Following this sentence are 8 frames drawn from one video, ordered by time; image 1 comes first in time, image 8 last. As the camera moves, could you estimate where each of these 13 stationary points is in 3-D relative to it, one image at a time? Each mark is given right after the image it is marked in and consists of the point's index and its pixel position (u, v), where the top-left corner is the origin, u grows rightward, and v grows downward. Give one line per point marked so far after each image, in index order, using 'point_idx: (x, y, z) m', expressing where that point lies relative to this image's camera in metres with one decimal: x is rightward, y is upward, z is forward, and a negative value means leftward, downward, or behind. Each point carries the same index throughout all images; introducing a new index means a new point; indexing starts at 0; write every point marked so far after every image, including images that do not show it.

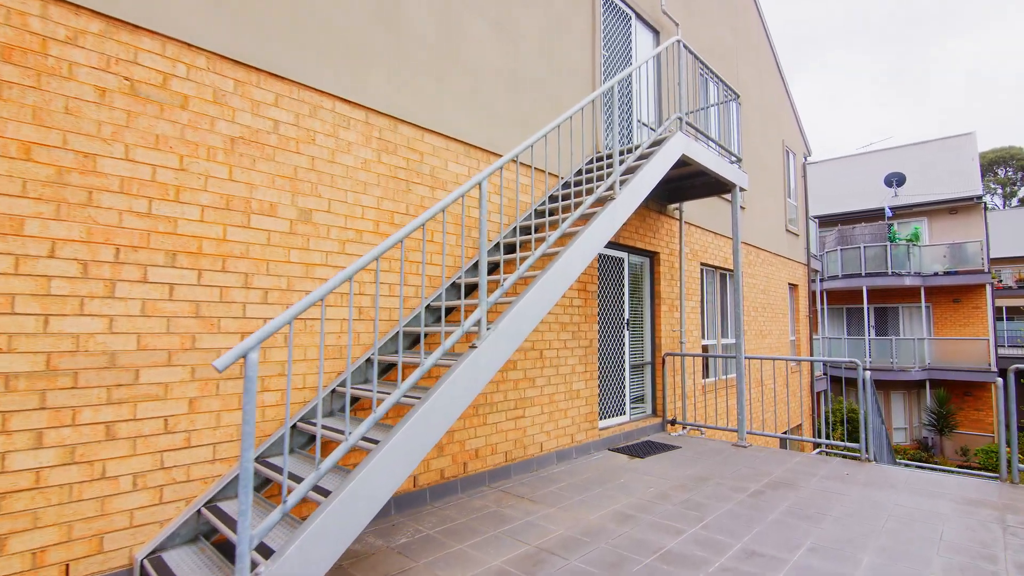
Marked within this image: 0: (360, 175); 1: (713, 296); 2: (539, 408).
0: (-1.1, +0.8, +3.4) m
1: (+3.3, -0.1, +7.9) m
2: (+0.3, -1.1, +4.5) m
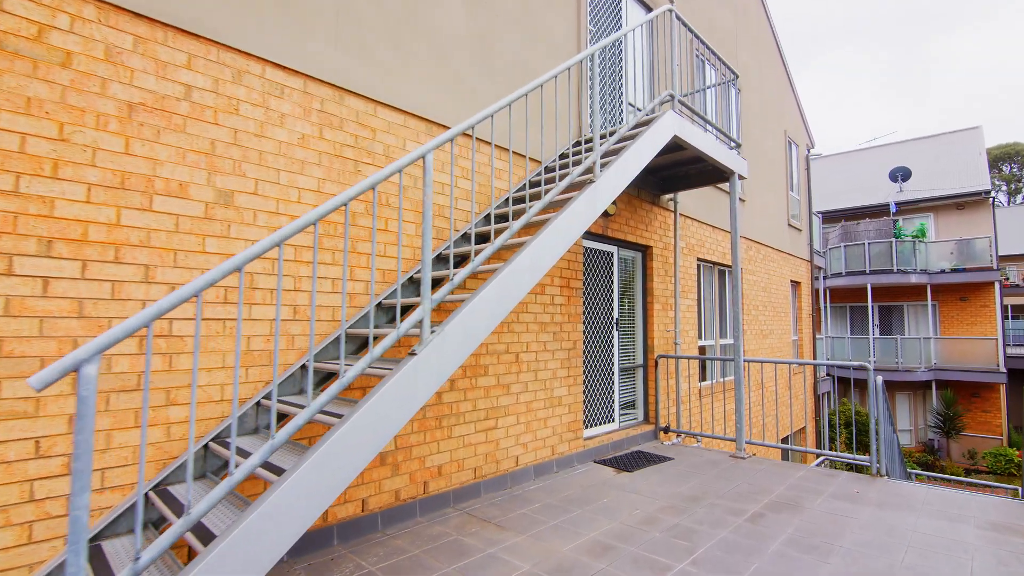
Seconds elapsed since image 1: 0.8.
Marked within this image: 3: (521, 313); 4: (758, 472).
0: (-1.3, +0.8, +2.9) m
1: (+3.0, -0.1, +7.5) m
2: (0.0, -1.1, +4.1) m
3: (+0.1, -0.2, +4.2) m
4: (+2.2, -1.7, +4.4) m
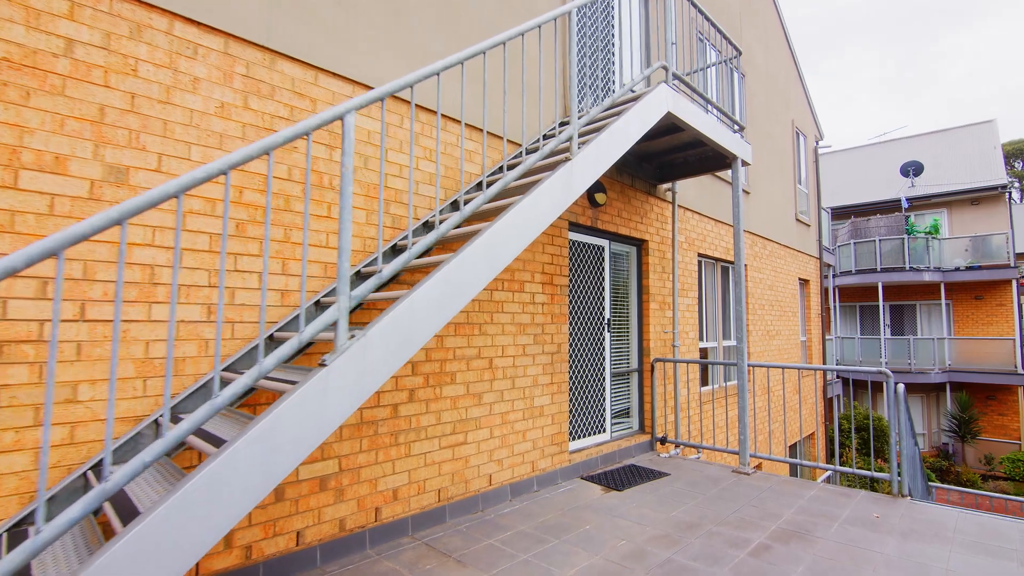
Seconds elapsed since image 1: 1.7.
0: (-1.5, +0.8, +2.5) m
1: (+2.9, -0.1, +7.0) m
2: (-0.2, -1.1, +3.6) m
3: (-0.1, -0.2, +3.7) m
4: (+2.0, -1.6, +3.9) m
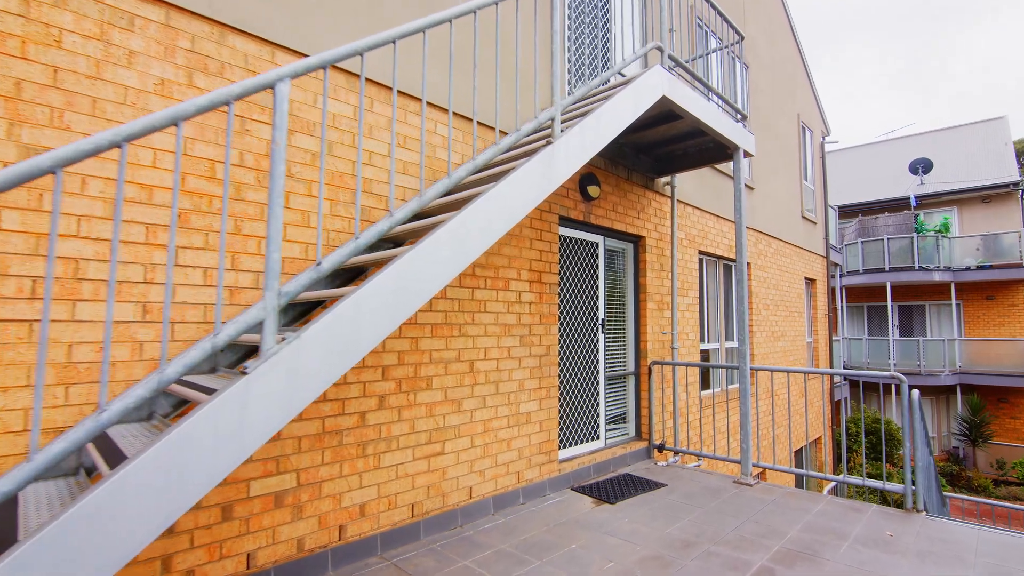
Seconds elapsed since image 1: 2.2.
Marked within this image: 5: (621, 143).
0: (-1.7, +0.9, +2.2) m
1: (+2.8, 0.0, +6.7) m
2: (-0.3, -1.0, +3.4) m
3: (-0.3, -0.2, +3.4) m
4: (+1.9, -1.6, +3.7) m
5: (+1.1, +1.4, +4.7) m
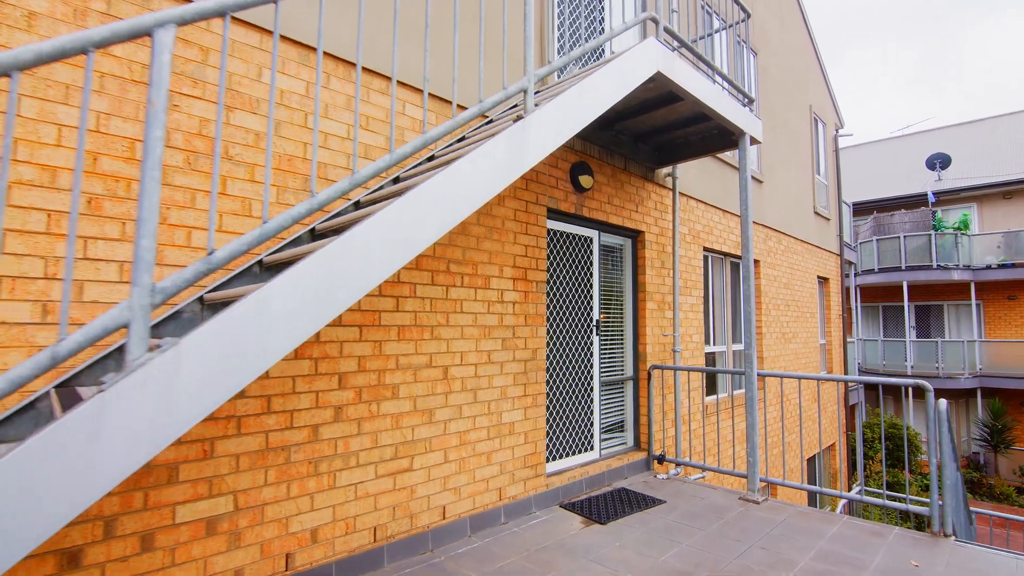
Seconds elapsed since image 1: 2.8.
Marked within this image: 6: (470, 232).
0: (-1.8, +0.9, +2.0) m
1: (+2.7, 0.0, +6.3) m
2: (-0.4, -1.0, +3.0) m
3: (-0.4, -0.2, +3.1) m
4: (+1.8, -1.6, +3.3) m
5: (+0.9, +1.4, +4.3) m
6: (-0.3, +0.4, +3.2) m
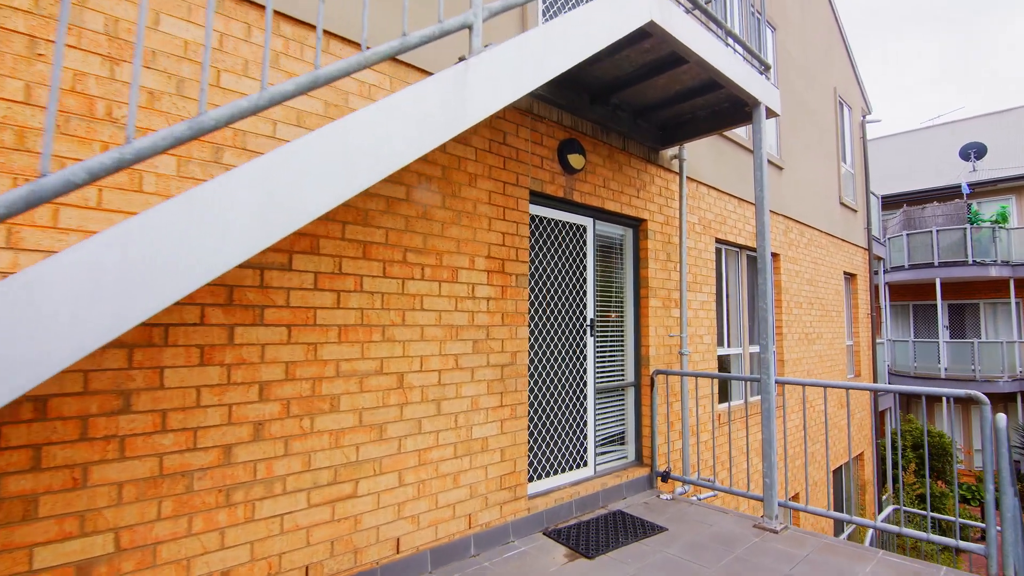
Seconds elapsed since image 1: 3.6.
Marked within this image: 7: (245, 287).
0: (-2.0, +0.9, +1.6) m
1: (+2.6, 0.0, +5.7) m
2: (-0.6, -1.0, +2.6) m
3: (-0.6, -0.1, +2.7) m
4: (+1.6, -1.6, +2.8) m
5: (+0.8, +1.4, +3.8) m
6: (-0.5, +0.4, +2.8) m
7: (-1.2, 0.0, +2.1) m
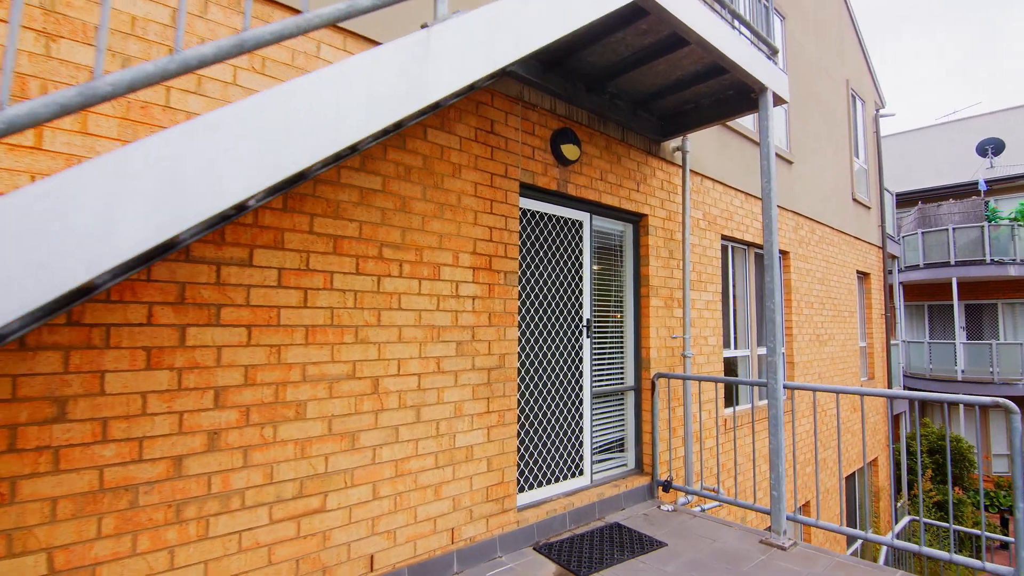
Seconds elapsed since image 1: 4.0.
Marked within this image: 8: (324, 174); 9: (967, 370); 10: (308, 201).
0: (-2.1, +0.9, +1.4) m
1: (+2.6, 0.0, +5.5) m
2: (-0.7, -1.0, +2.4) m
3: (-0.7, -0.1, +2.5) m
4: (+1.5, -1.6, +2.5) m
5: (+0.7, +1.5, +3.6) m
6: (-0.5, +0.4, +2.6) m
7: (-1.3, 0.0, +2.0) m
8: (-0.9, +0.5, +2.3) m
9: (+12.4, -2.2, +13.3) m
10: (-0.9, +0.4, +2.2) m
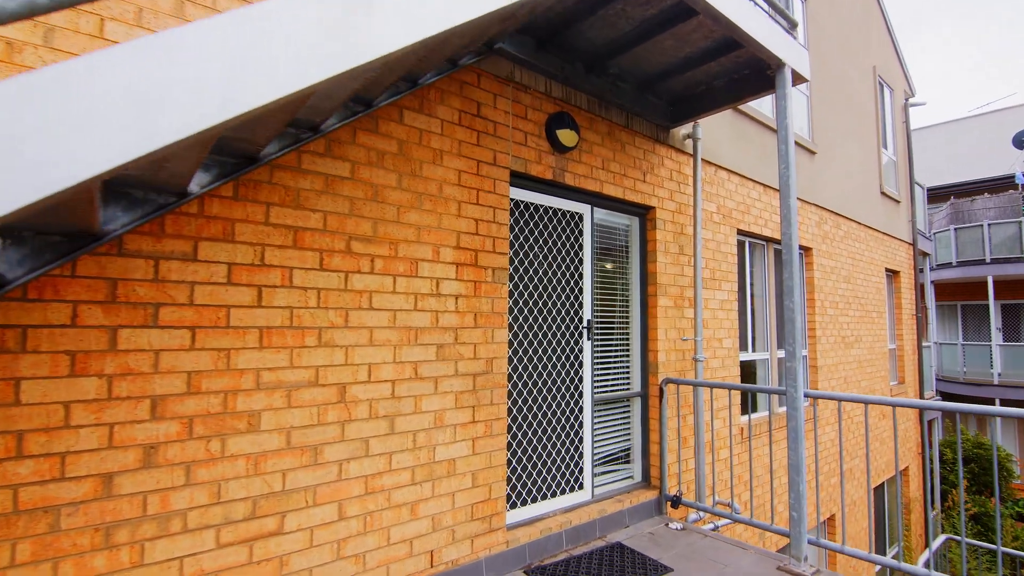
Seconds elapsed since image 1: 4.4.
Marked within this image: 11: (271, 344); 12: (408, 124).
0: (-2.3, +0.9, +1.2) m
1: (+2.6, 0.0, +5.1) m
2: (-0.8, -1.0, +2.2) m
3: (-0.7, -0.1, +2.3) m
4: (+1.4, -1.5, +2.2) m
5: (+0.7, +1.5, +3.3) m
6: (-0.6, +0.4, +2.4) m
7: (-1.4, 0.0, +1.8) m
8: (-1.0, +0.5, +2.1) m
9: (+12.8, -2.2, +12.6) m
10: (-1.0, +0.4, +2.0) m
11: (-1.0, -0.2, +2.0) m
12: (-0.5, +0.8, +2.5) m
